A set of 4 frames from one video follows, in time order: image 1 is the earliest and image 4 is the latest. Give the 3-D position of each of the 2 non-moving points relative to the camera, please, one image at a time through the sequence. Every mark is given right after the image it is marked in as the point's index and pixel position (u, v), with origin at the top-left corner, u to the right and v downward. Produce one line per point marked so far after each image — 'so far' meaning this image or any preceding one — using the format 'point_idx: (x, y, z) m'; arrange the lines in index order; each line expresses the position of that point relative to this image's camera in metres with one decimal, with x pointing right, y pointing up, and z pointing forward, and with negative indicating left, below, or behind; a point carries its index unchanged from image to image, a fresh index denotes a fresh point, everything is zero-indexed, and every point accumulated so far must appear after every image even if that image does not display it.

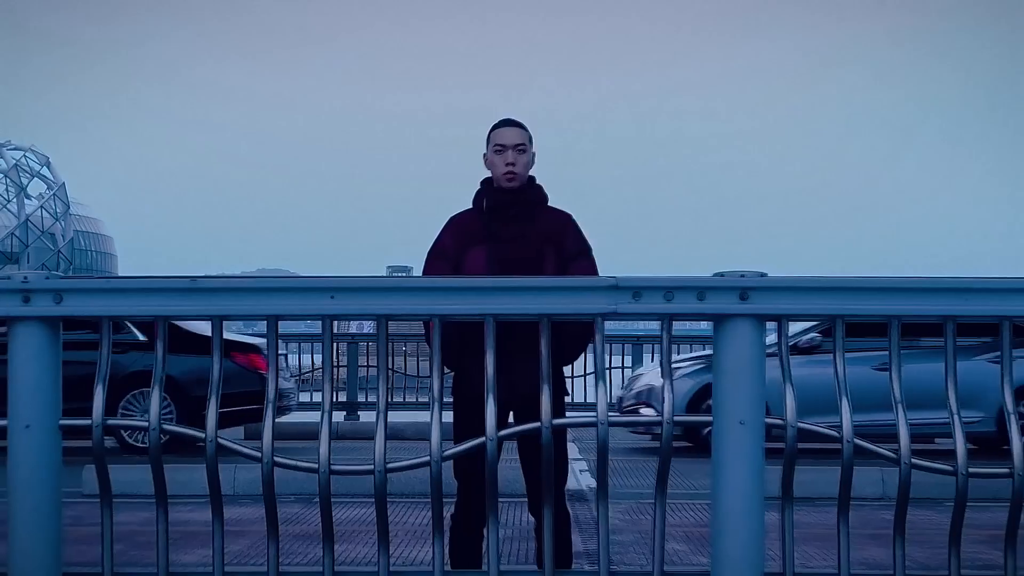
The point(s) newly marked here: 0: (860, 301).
0: (+1.1, 0.0, +2.6) m
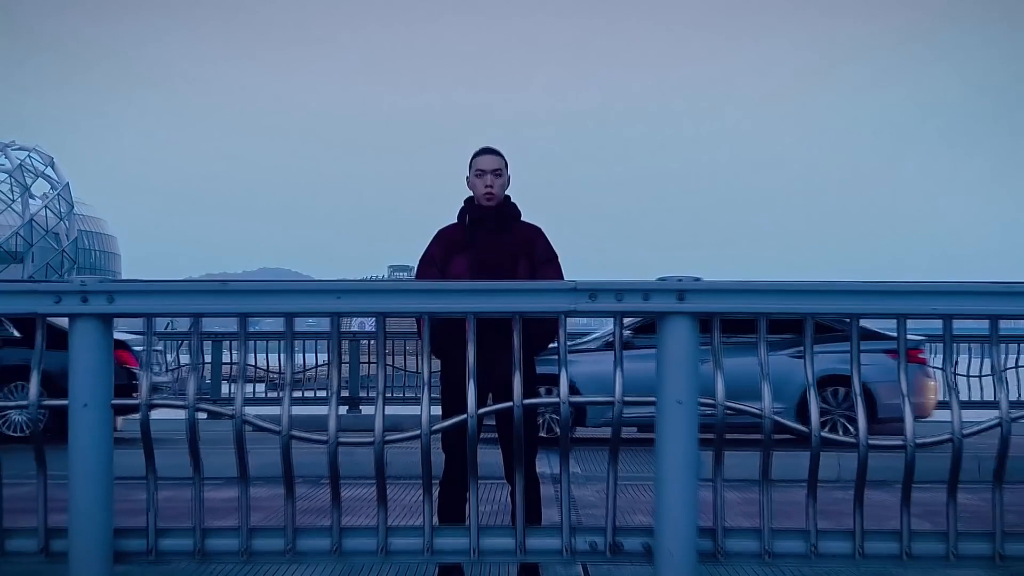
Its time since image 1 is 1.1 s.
0: (+1.1, 0.0, +3.2) m
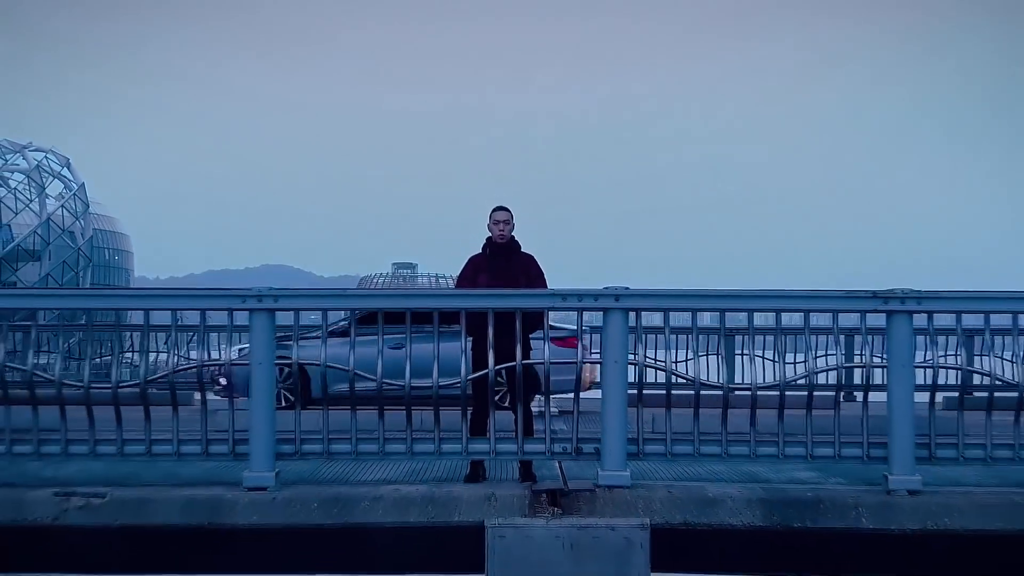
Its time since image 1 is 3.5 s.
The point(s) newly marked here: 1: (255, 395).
0: (+1.1, -0.1, +5.3) m
1: (-1.7, -0.7, +5.3) m
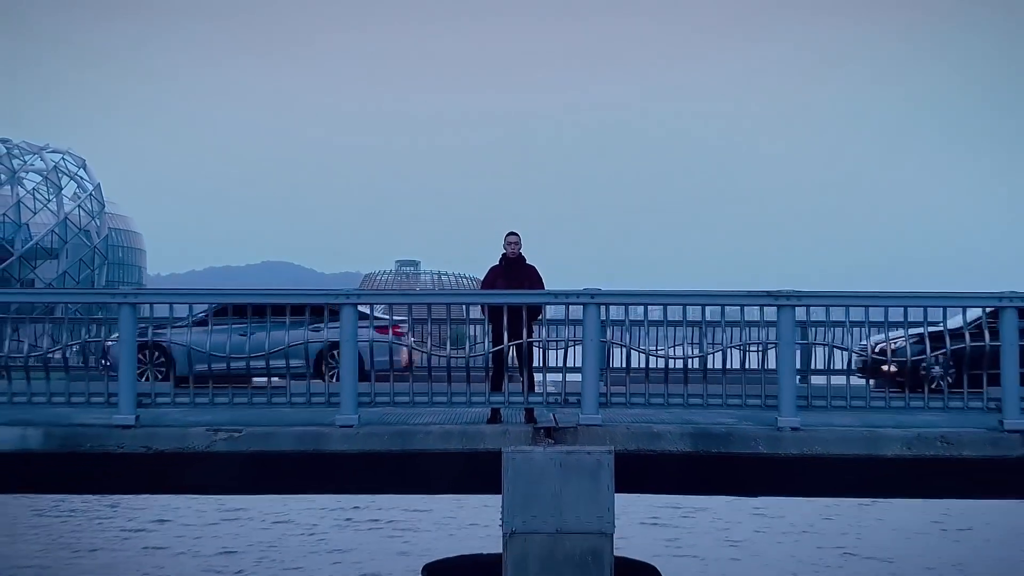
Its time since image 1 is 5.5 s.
0: (+1.2, -0.1, +7.7) m
1: (-1.6, -0.7, +7.8) m
